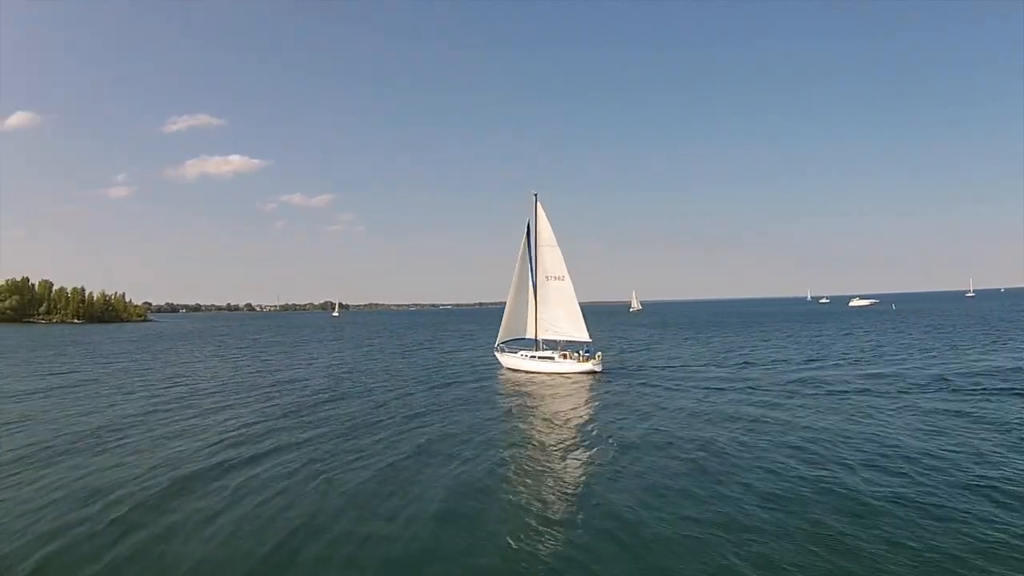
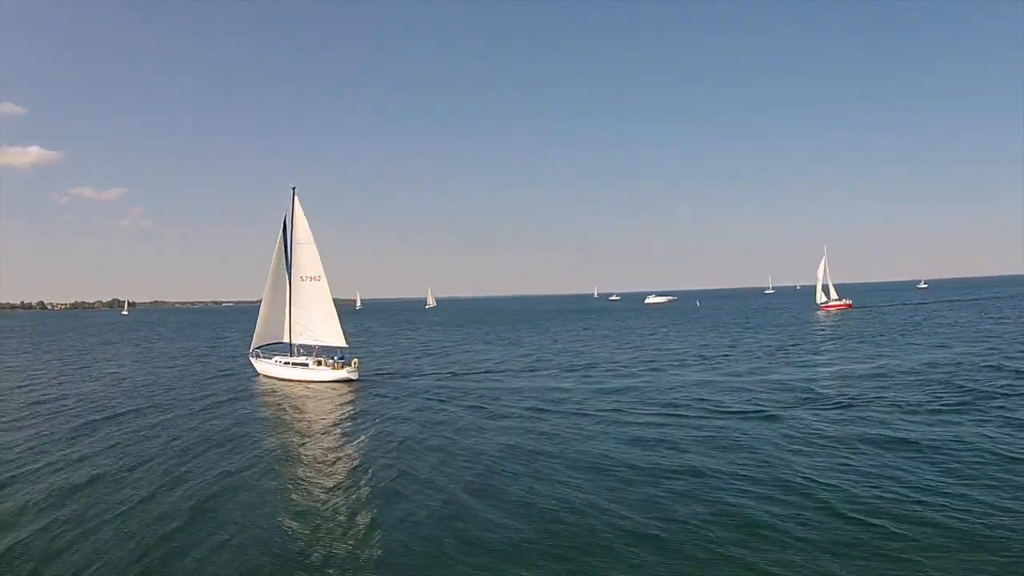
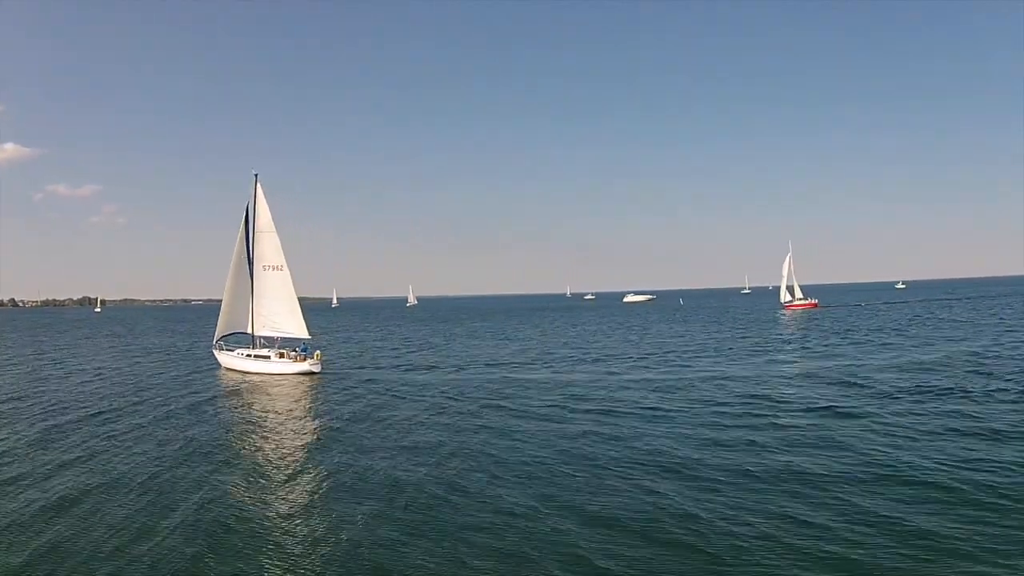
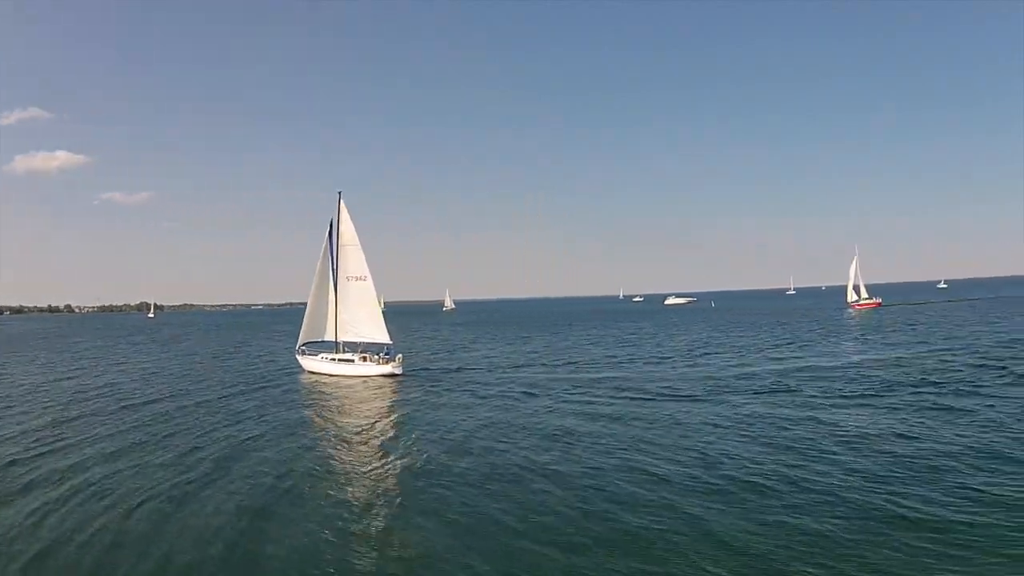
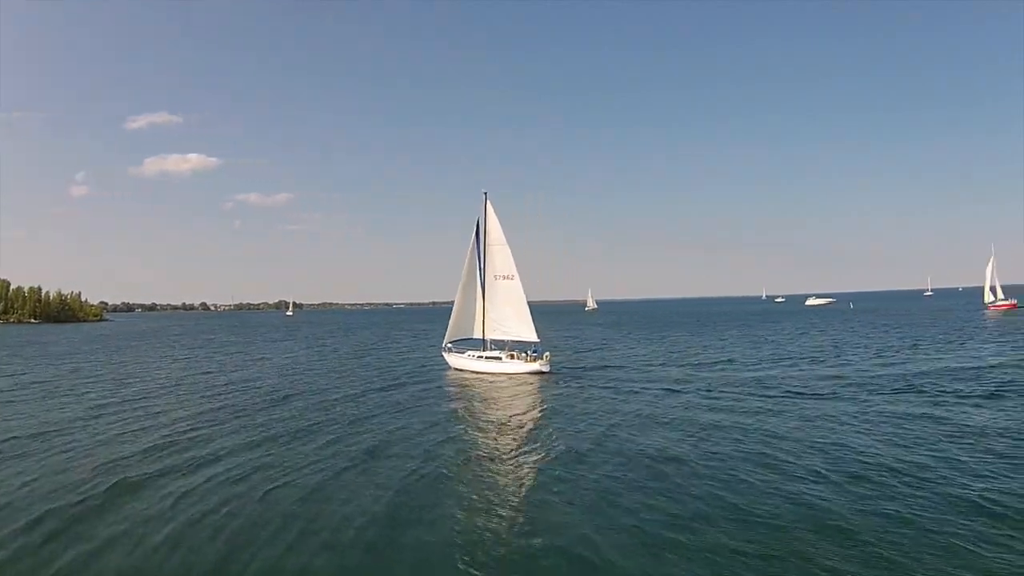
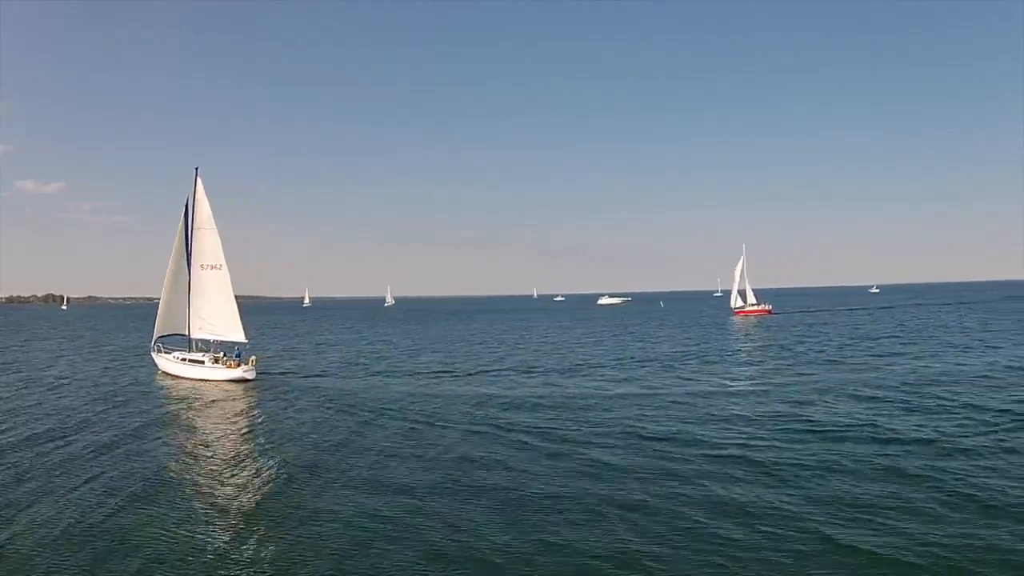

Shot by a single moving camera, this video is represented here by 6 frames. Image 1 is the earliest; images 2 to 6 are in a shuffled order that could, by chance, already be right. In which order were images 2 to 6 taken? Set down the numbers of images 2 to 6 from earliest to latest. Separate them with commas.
5, 4, 2, 3, 6
